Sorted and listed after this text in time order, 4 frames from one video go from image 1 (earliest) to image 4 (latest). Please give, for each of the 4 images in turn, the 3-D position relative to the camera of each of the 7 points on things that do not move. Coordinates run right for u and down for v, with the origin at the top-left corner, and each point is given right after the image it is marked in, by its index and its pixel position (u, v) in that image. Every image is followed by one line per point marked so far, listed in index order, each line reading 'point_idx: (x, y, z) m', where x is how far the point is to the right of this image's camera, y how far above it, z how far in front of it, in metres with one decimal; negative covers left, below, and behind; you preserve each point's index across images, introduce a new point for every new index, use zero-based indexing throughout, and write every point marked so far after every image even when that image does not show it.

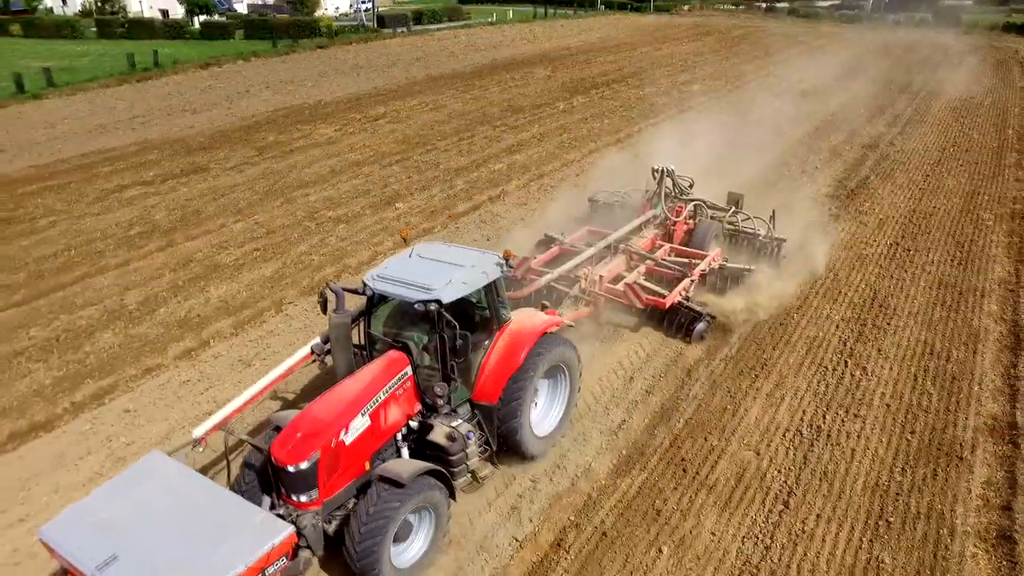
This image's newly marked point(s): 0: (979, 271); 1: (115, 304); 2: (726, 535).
0: (+5.6, +0.2, +10.2) m
1: (-4.4, -0.2, +9.6) m
2: (+1.5, -1.7, +6.0) m
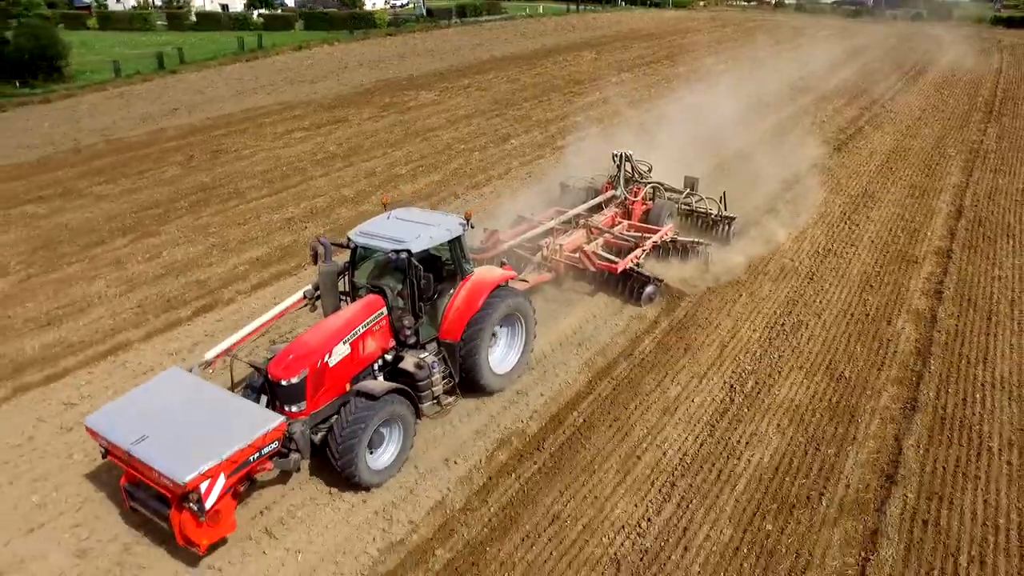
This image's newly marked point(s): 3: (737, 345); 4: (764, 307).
0: (+7.2, +1.8, +14.4) m
1: (-2.8, +1.5, +13.7) m
2: (+3.2, 0.0, +10.2) m
3: (+2.3, -0.6, +8.8) m
4: (+2.9, -0.2, +9.7) m
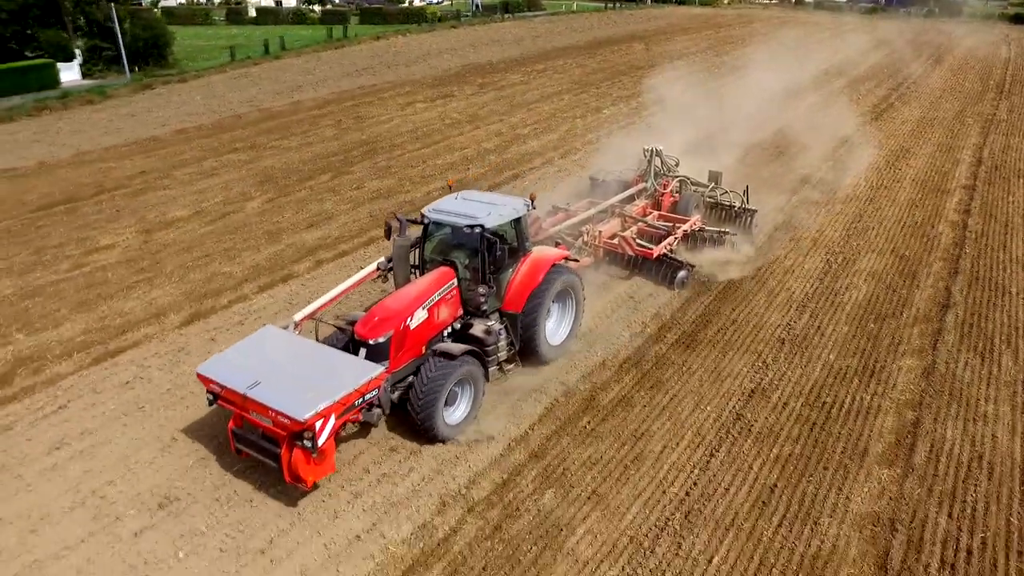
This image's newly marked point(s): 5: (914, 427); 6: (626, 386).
0: (+9.4, +3.1, +17.7) m
1: (-0.7, +2.8, +17.1) m
2: (+5.3, +1.3, +13.5) m
3: (+4.5, +0.7, +12.1) m
4: (+5.0, +1.1, +13.1) m
5: (+3.6, -1.2, +7.6) m
6: (+1.1, -0.9, +8.2) m
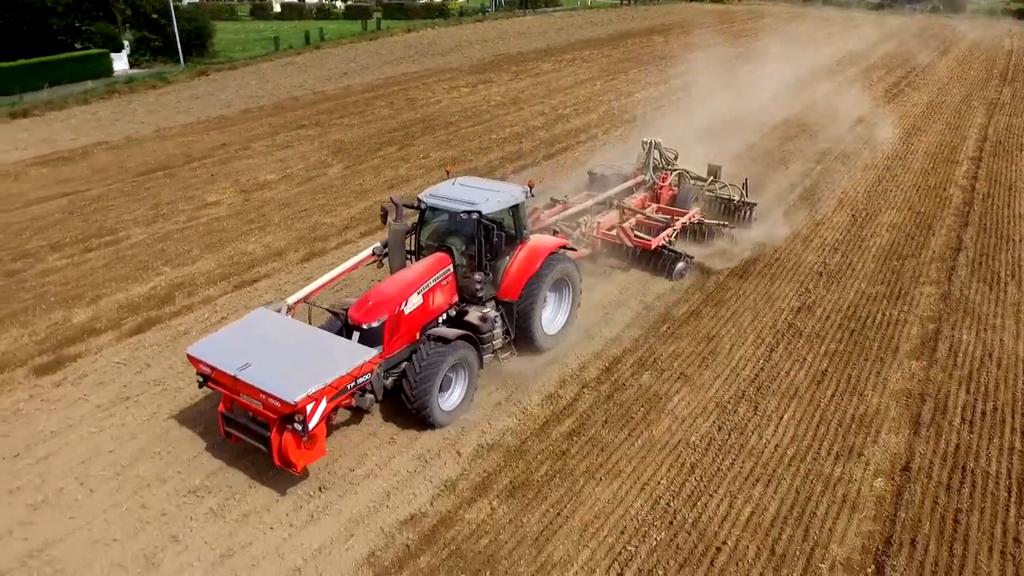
0: (+10.3, +3.8, +19.3) m
1: (+0.3, +3.6, +18.6) m
2: (+6.3, +2.0, +15.1) m
3: (+5.4, +1.4, +13.7) m
4: (+6.0, +1.8, +14.6) m
5: (+4.6, -0.5, +9.2) m
6: (+2.1, -0.2, +9.7) m
